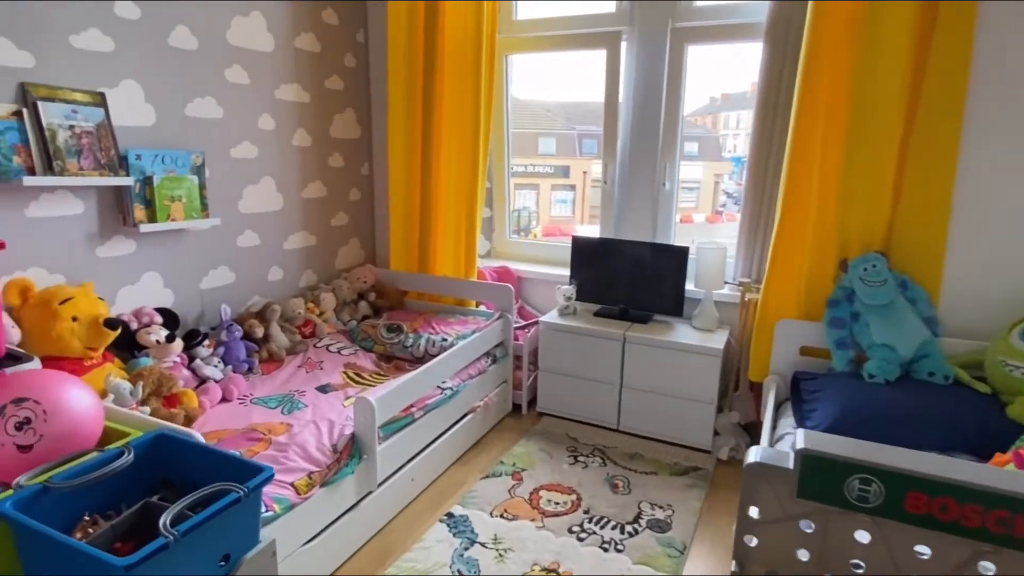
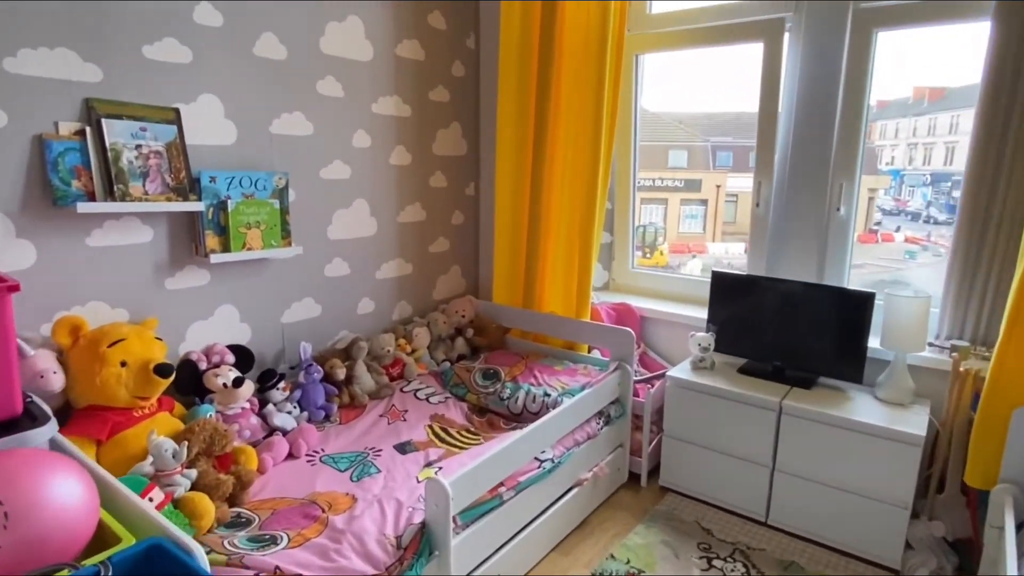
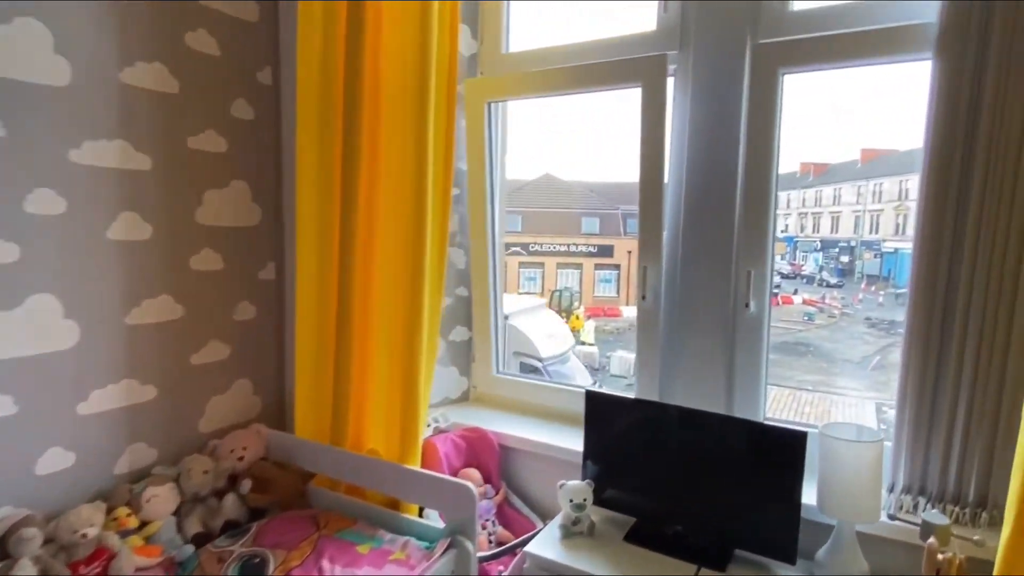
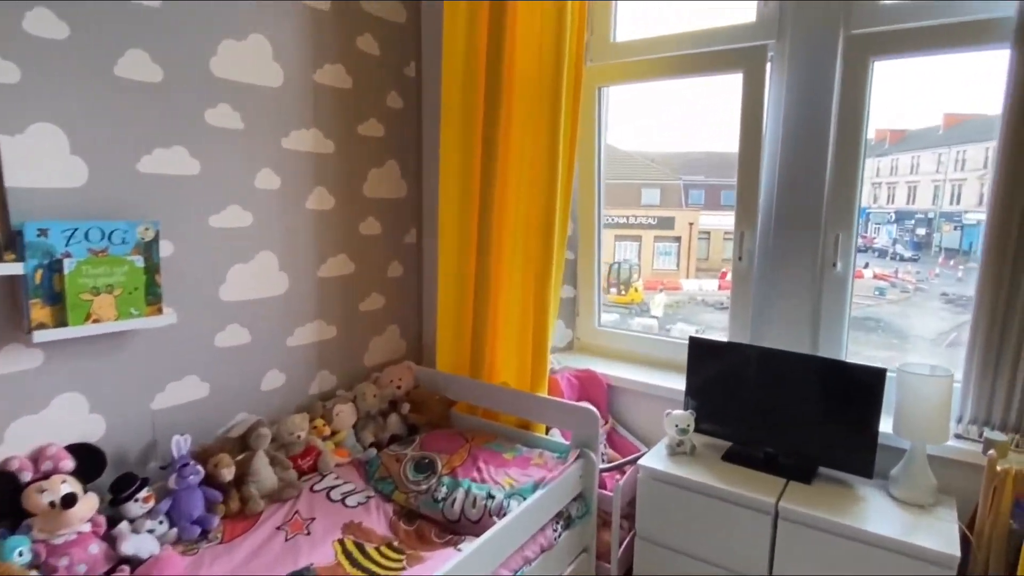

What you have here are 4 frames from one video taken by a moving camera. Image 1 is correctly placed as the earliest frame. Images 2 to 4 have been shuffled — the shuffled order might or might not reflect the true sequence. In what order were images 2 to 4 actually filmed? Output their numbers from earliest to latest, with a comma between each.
2, 4, 3
